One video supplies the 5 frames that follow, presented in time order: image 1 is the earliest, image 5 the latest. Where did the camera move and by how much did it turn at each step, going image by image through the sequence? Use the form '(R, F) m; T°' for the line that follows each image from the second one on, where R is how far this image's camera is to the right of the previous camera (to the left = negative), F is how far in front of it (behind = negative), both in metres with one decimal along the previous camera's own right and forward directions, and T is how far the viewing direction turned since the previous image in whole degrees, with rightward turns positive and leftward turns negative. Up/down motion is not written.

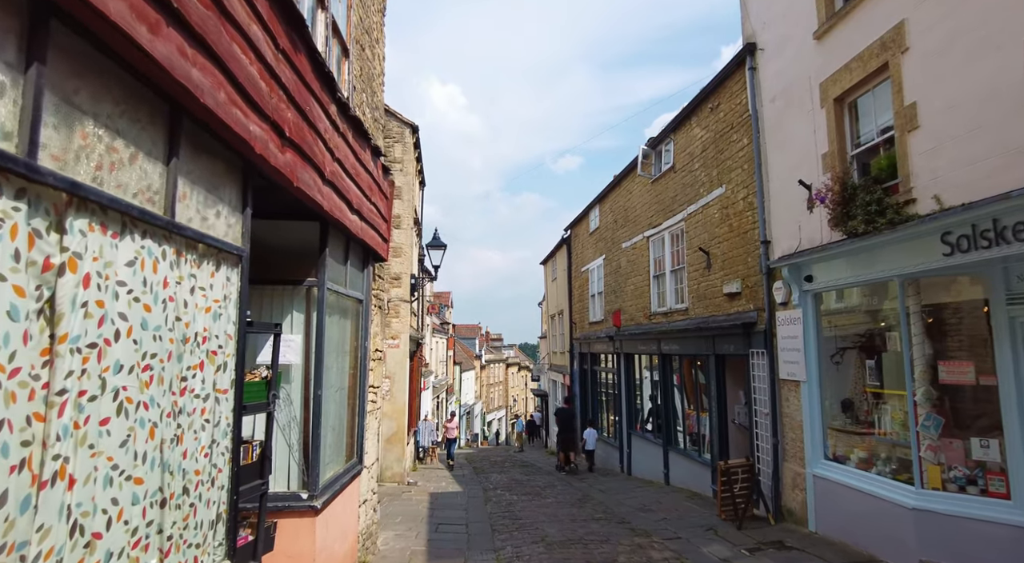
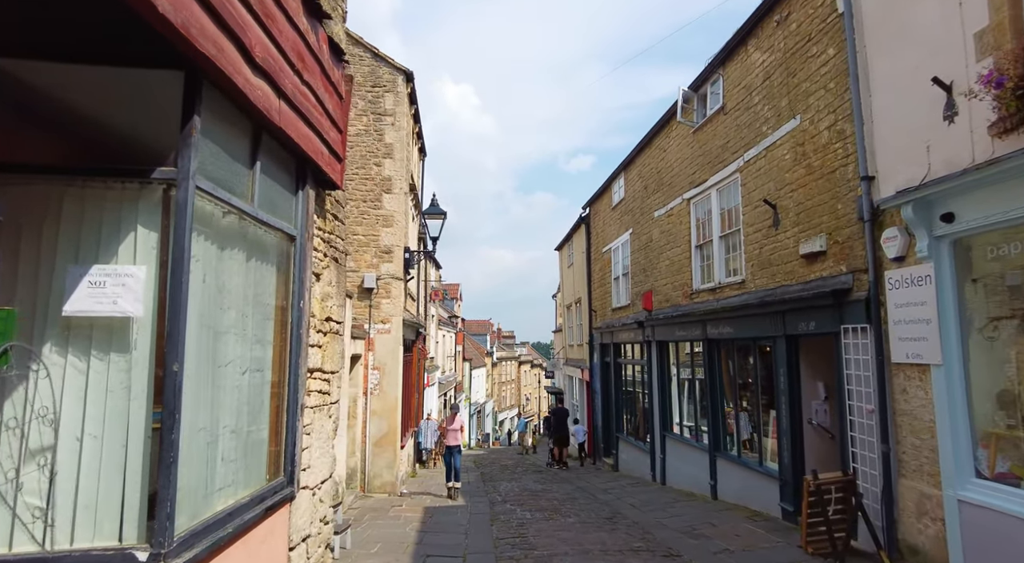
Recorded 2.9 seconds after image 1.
(0.0, +2.0) m; -1°
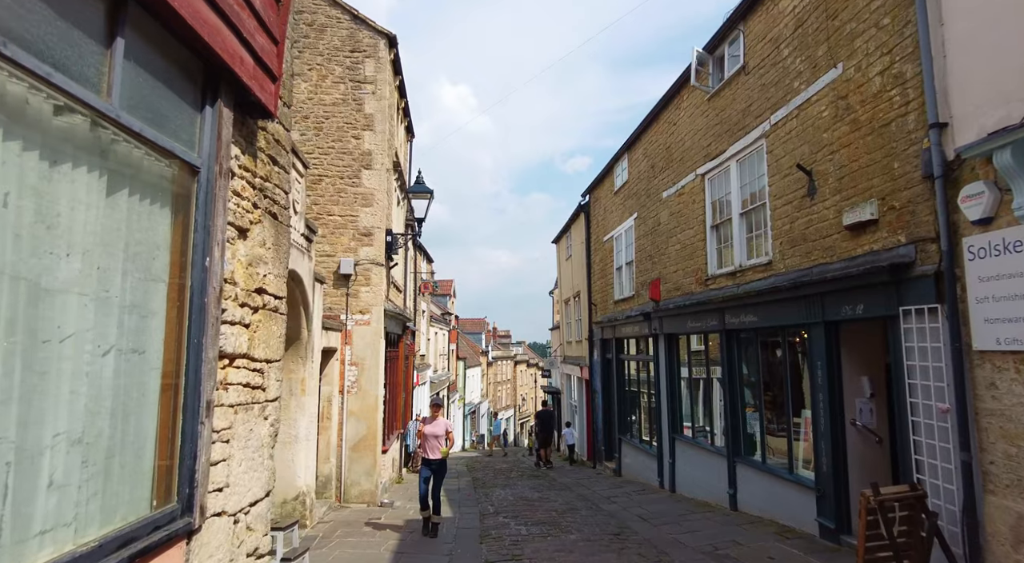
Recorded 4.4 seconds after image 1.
(0.0, +1.1) m; 0°
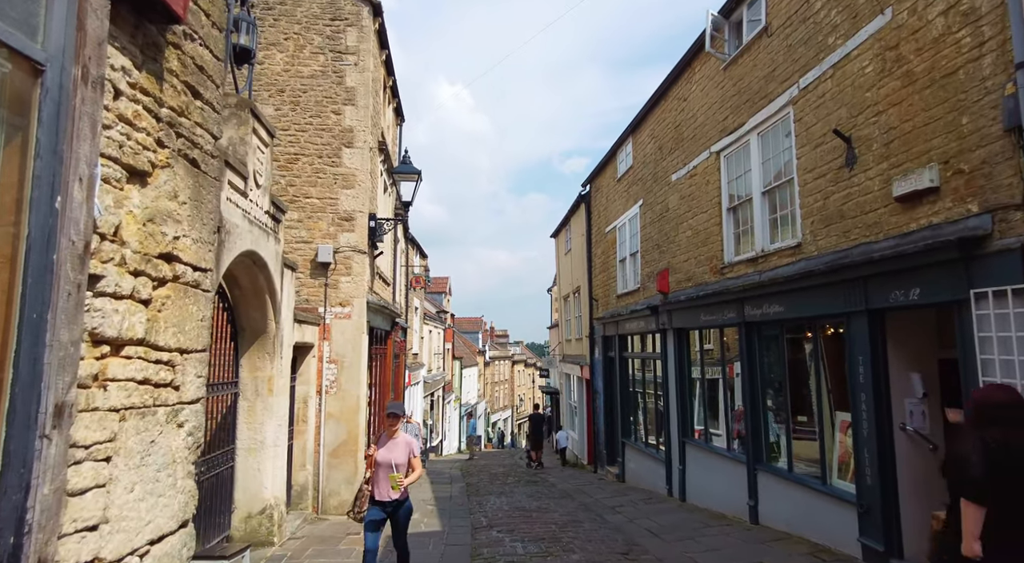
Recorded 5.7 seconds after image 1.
(0.0, +0.9) m; 0°
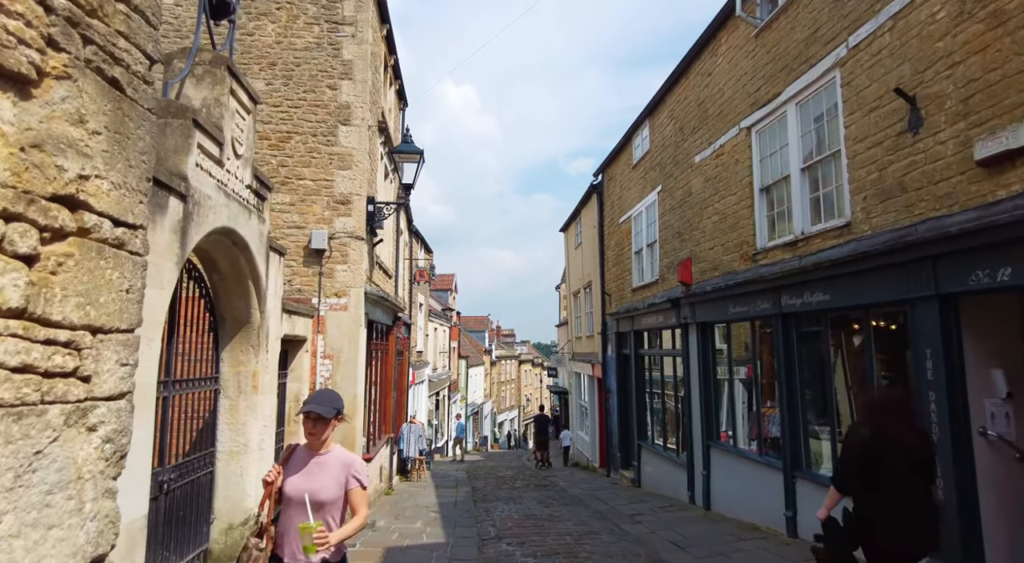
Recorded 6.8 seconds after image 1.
(-0.1, +0.7) m; -1°
